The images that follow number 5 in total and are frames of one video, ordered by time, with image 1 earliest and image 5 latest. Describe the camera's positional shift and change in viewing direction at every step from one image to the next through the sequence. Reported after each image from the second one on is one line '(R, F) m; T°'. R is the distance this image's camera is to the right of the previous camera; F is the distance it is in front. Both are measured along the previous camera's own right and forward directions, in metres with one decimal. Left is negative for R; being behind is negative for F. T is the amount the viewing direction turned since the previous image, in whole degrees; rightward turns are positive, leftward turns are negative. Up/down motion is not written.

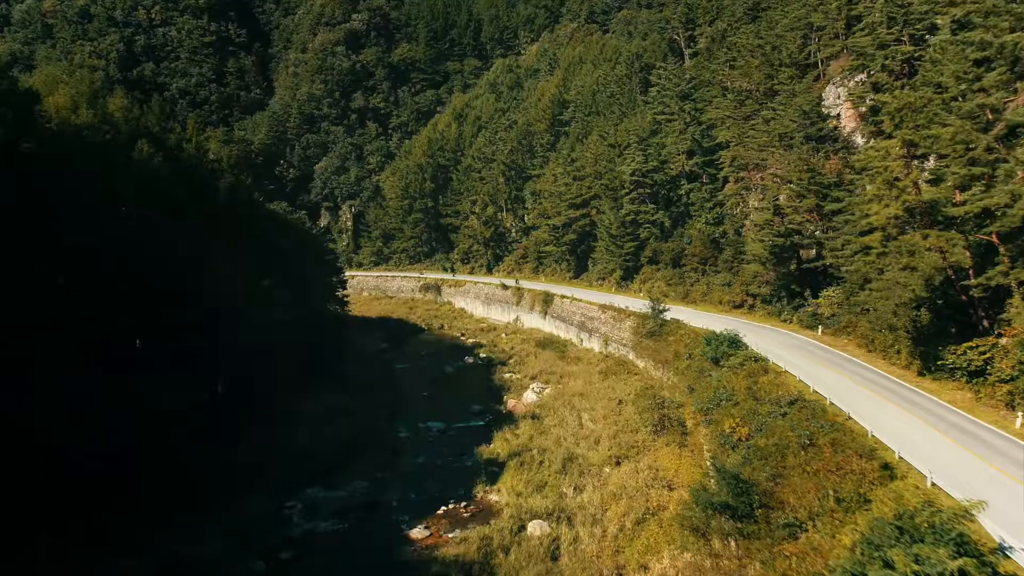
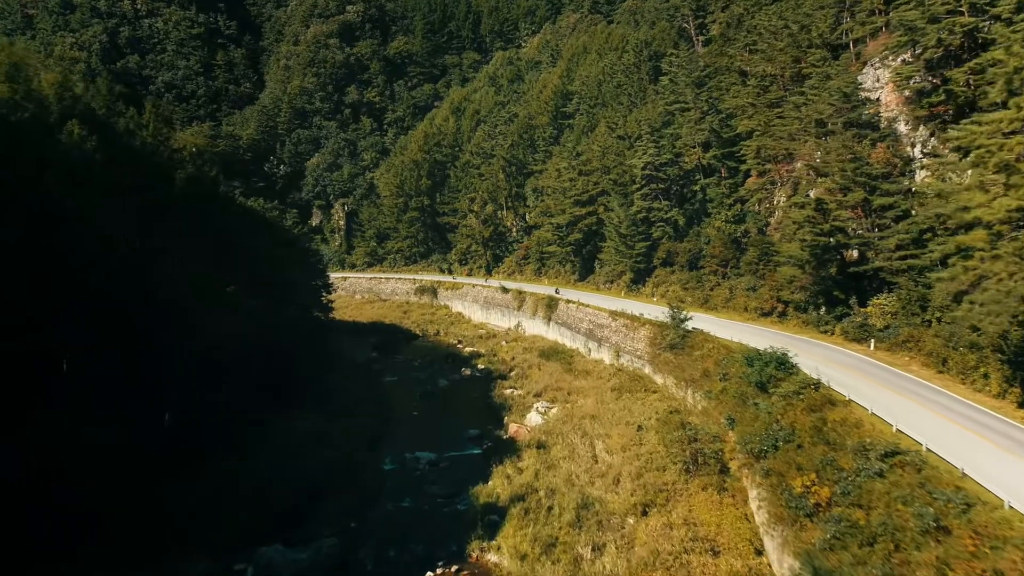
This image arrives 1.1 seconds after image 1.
(-0.1, +3.7) m; 0°
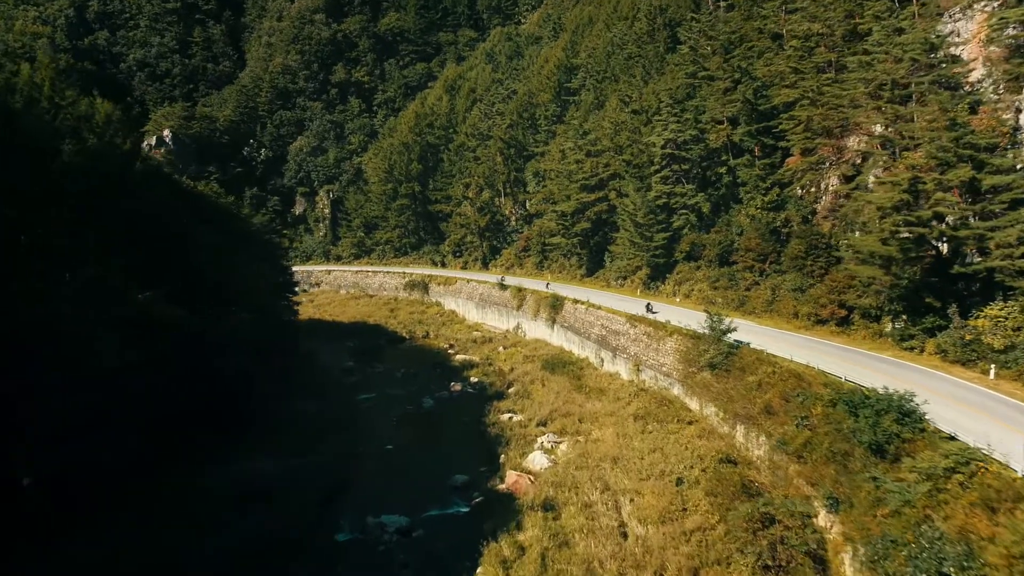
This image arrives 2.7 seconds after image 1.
(0.0, +5.7) m; 0°
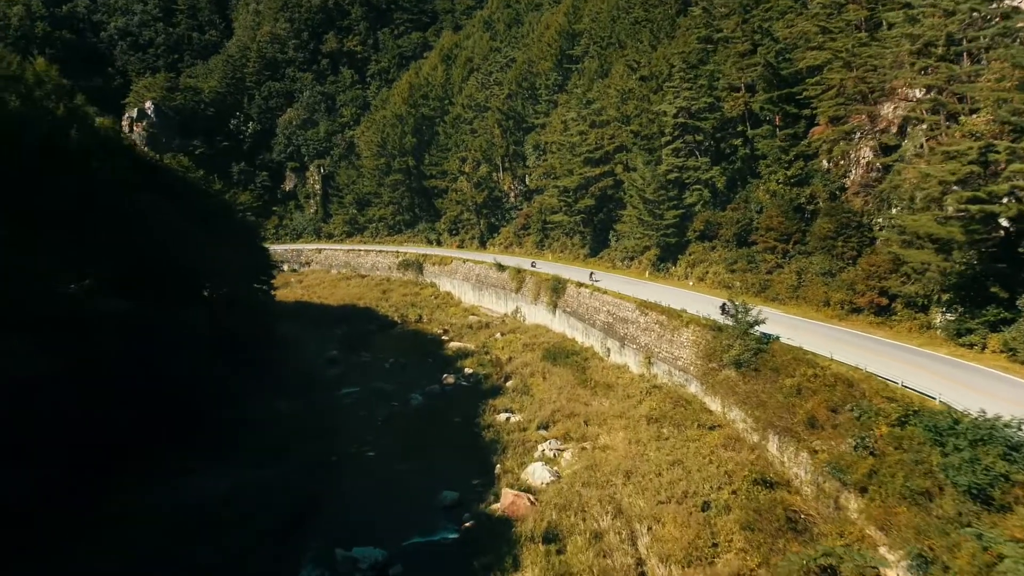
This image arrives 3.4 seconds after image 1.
(+0.1, +2.8) m; 0°
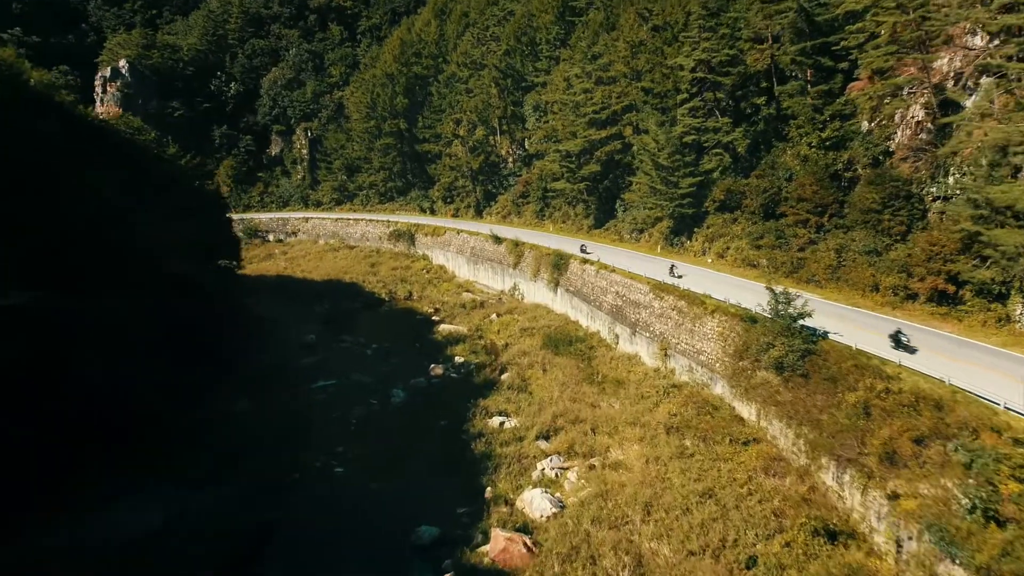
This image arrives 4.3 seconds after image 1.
(+0.1, +3.4) m; 0°
